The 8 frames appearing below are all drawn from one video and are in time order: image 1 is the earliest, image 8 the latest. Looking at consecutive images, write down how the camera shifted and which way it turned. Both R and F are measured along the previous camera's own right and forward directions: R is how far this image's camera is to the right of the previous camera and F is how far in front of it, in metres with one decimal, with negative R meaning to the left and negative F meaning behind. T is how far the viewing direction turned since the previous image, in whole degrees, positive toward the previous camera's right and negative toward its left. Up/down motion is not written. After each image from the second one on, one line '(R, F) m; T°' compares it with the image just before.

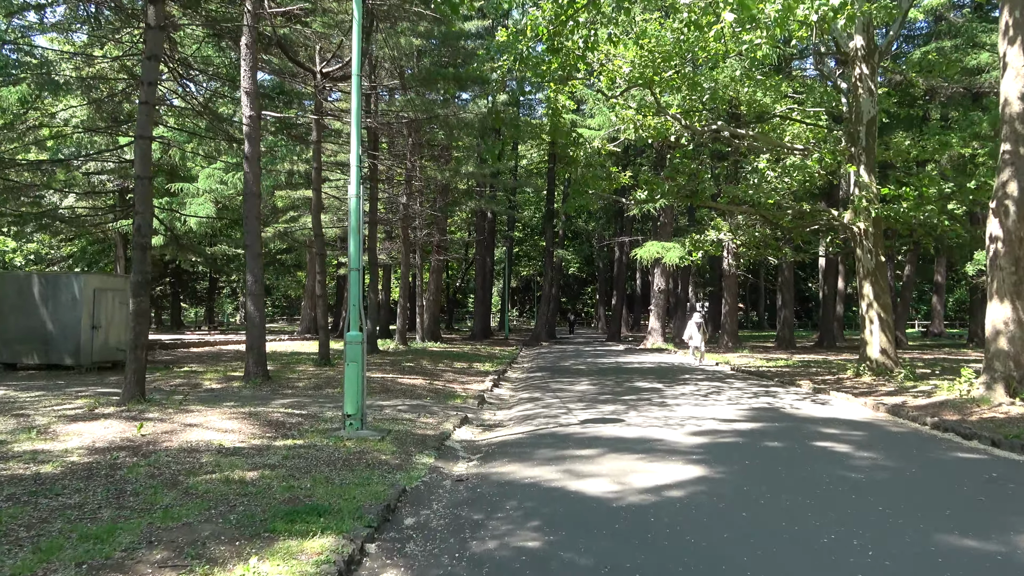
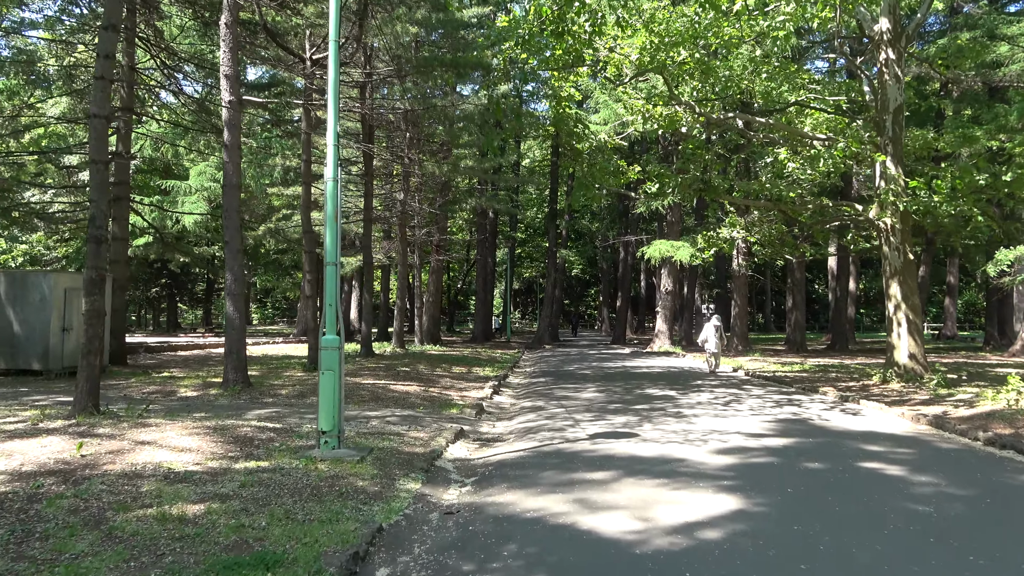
(0.0, +0.9) m; 0°
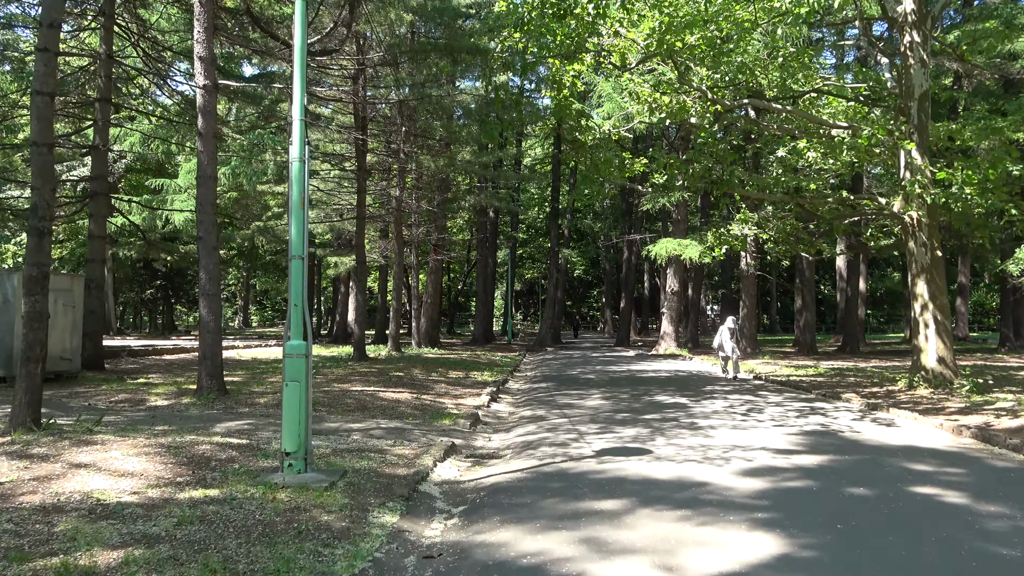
(+0.1, +0.9) m; 0°
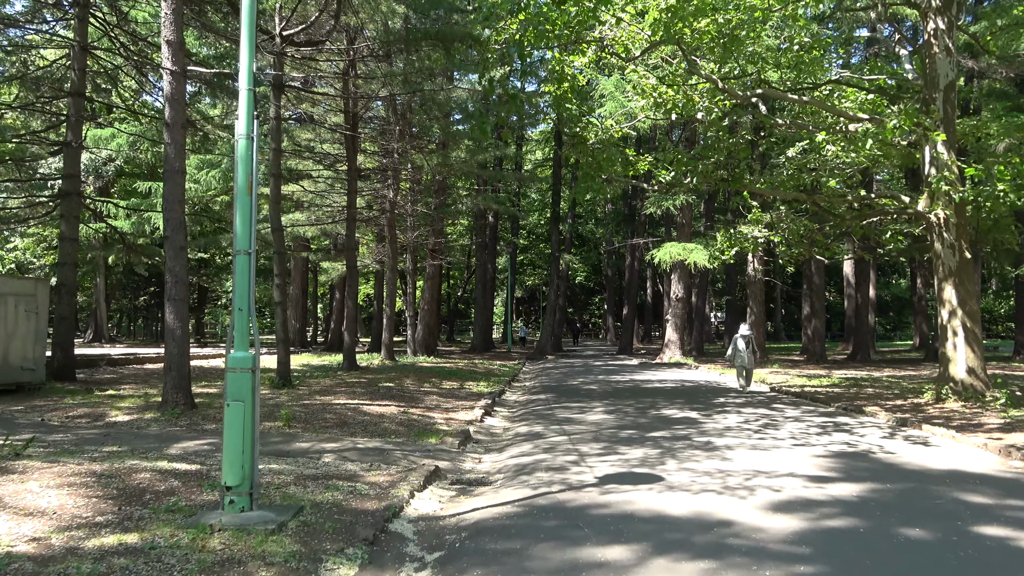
(+0.1, +0.9) m; 0°
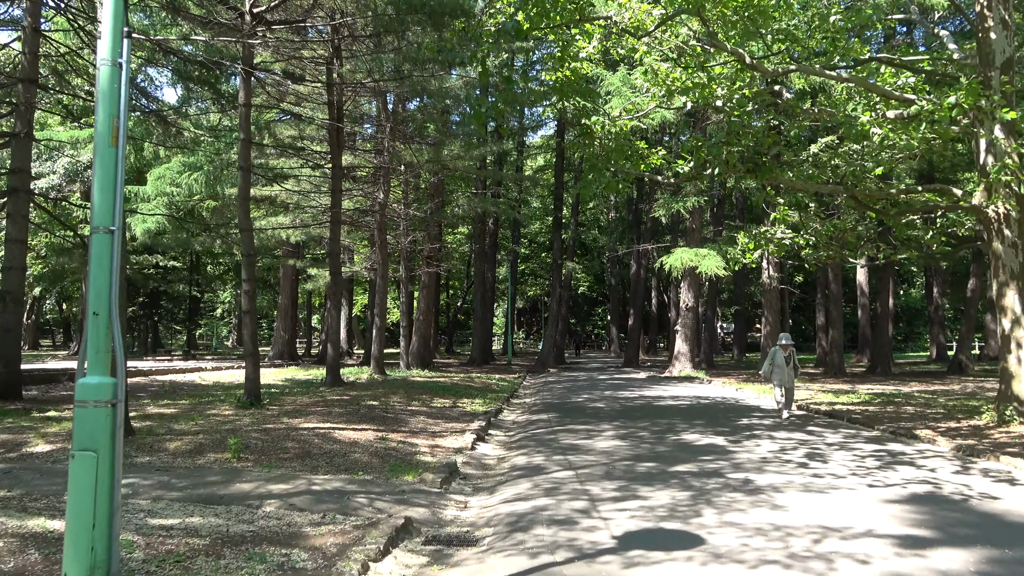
(+0.1, +1.5) m; 0°
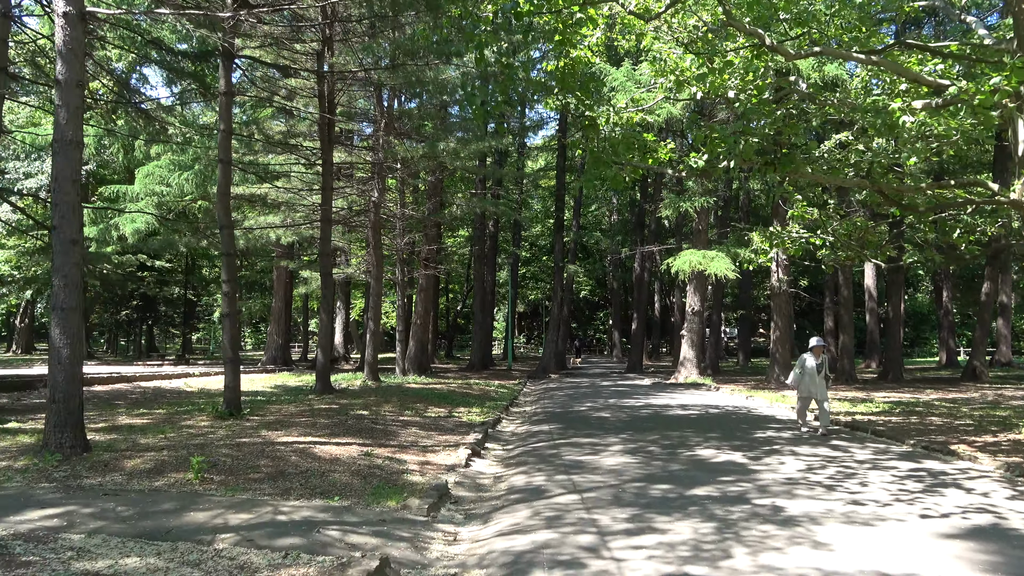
(0.0, +0.8) m; 0°
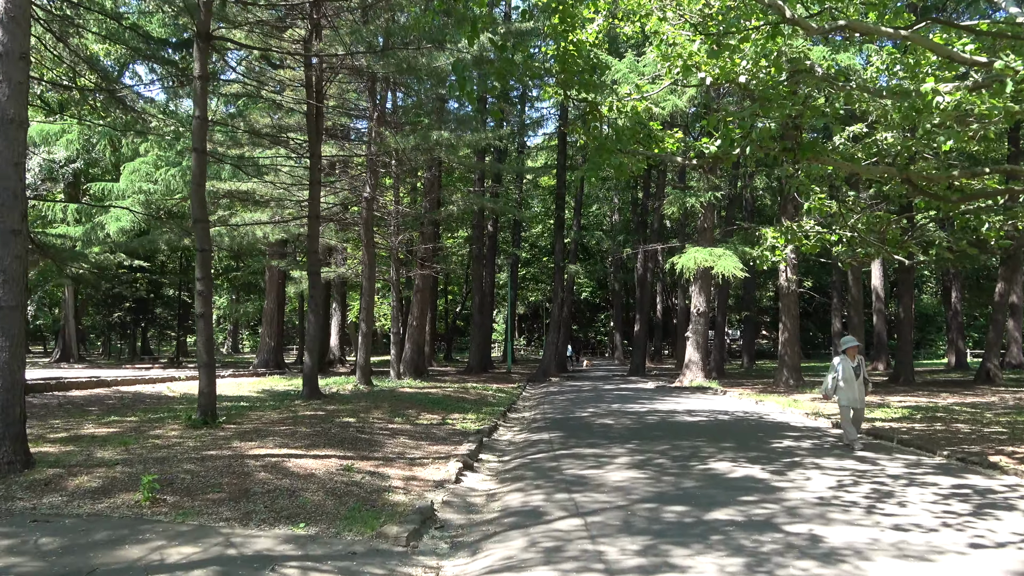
(+0.1, +0.8) m; 0°
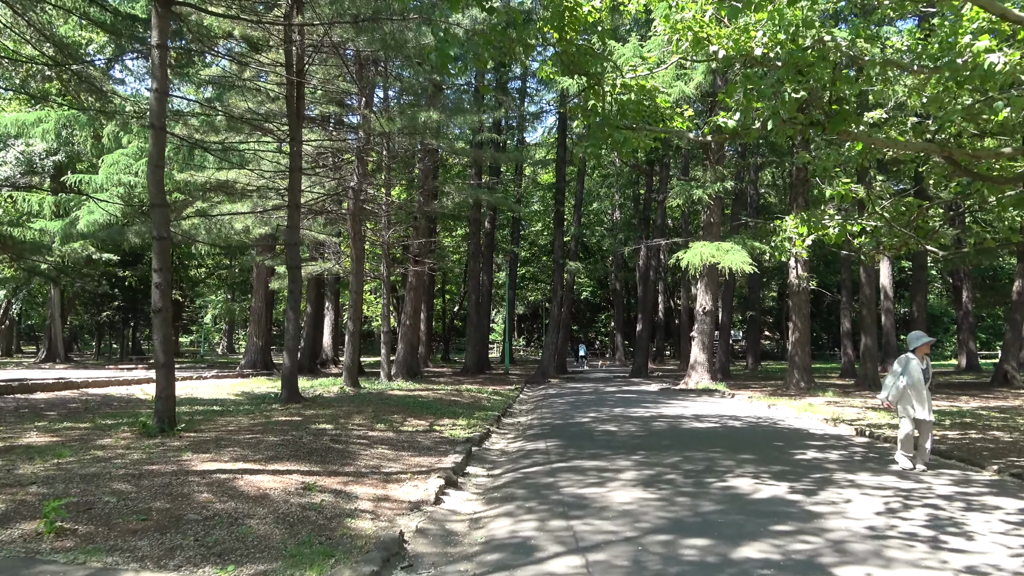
(+0.1, +1.0) m; 0°
